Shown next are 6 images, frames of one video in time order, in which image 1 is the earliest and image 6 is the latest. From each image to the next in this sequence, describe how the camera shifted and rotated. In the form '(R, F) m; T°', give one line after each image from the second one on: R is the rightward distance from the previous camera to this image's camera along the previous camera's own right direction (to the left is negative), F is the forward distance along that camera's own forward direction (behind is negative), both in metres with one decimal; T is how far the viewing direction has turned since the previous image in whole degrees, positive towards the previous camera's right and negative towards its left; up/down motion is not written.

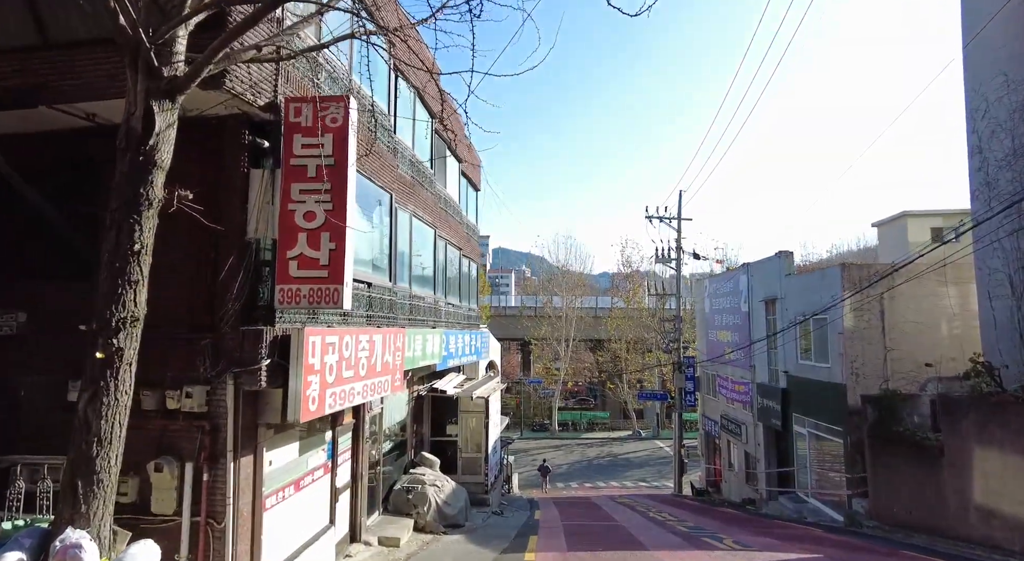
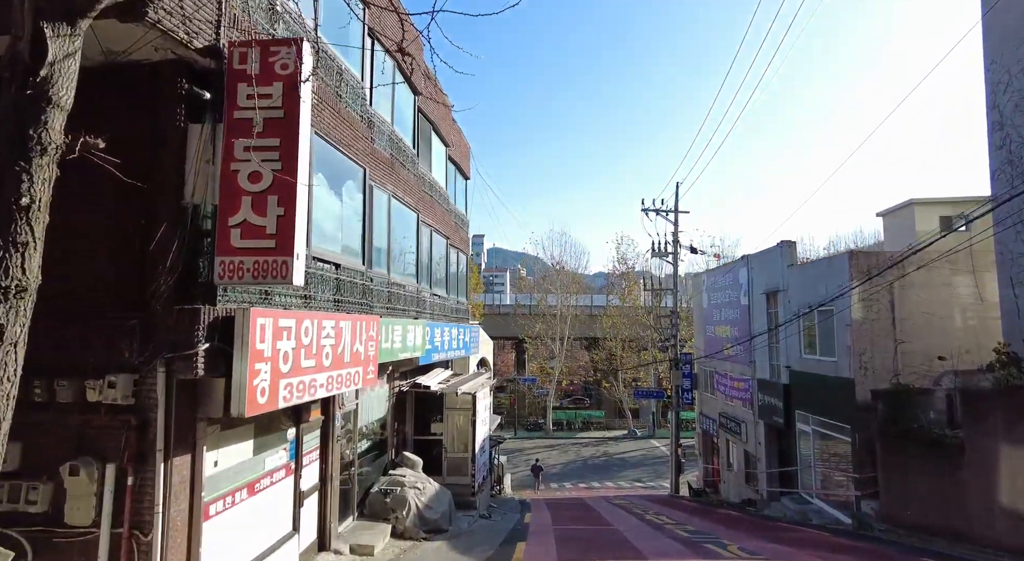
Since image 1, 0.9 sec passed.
(+0.1, +0.8) m; 0°
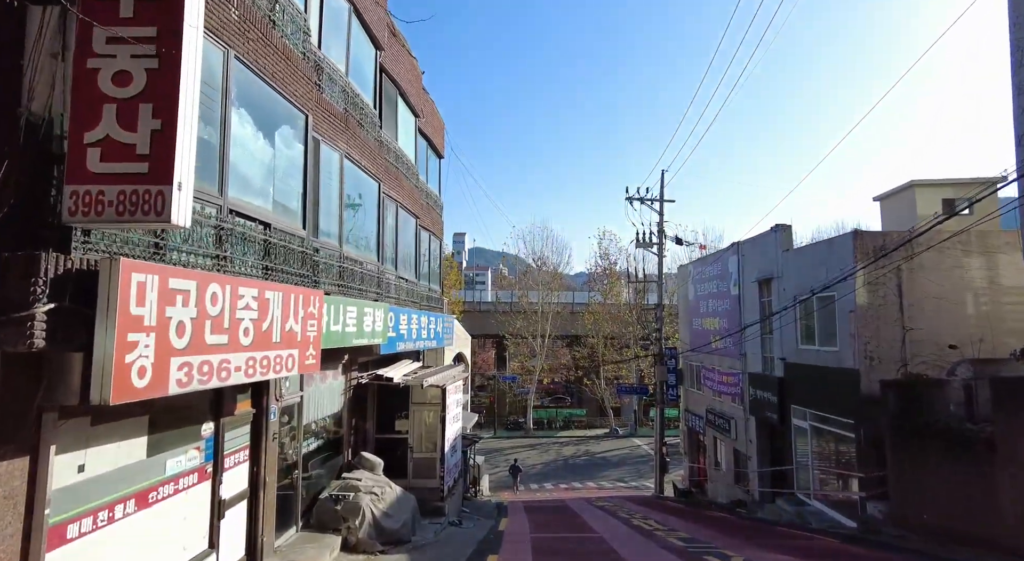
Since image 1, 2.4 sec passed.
(+0.1, +1.2) m; +2°
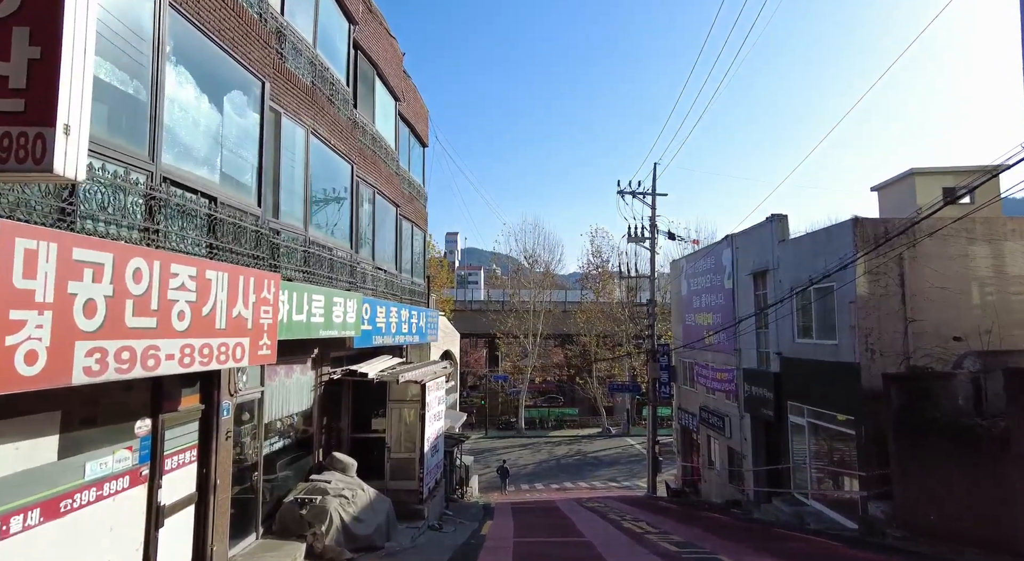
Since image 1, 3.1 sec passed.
(+0.2, +0.6) m; +1°
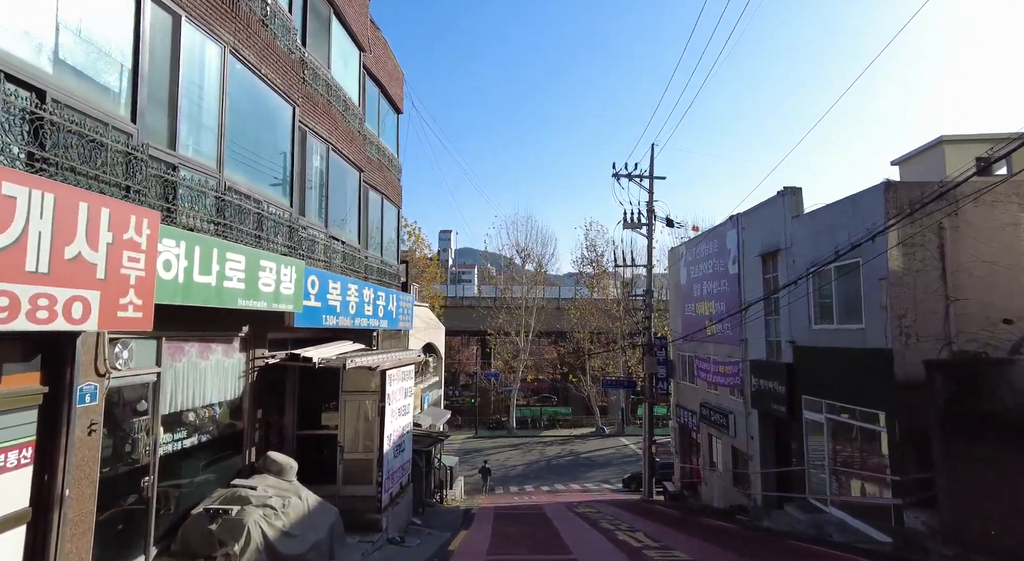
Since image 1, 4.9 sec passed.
(+0.3, +1.6) m; 0°
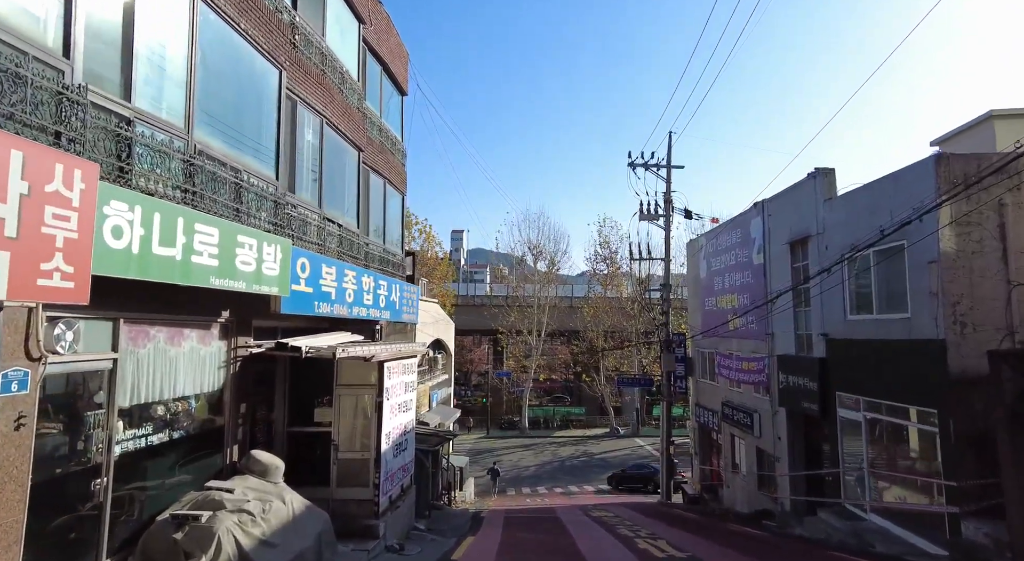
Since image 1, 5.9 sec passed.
(0.0, +0.8) m; -1°
